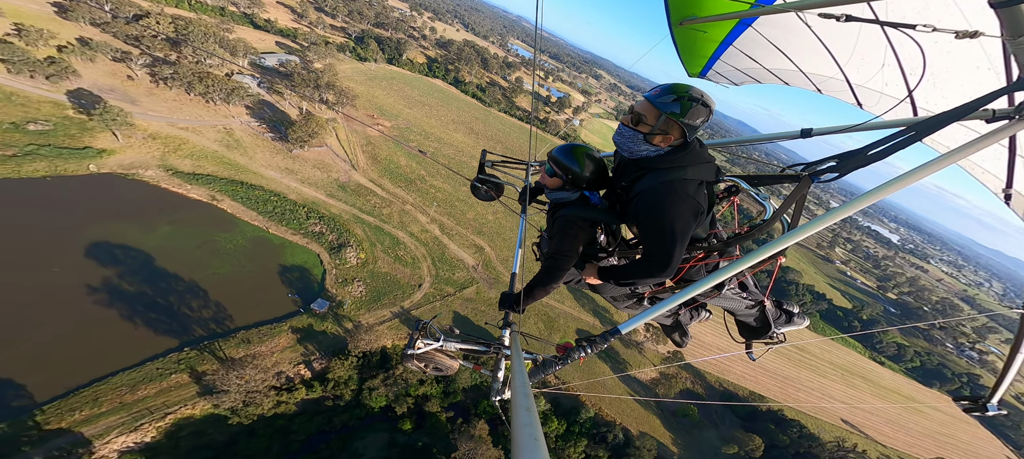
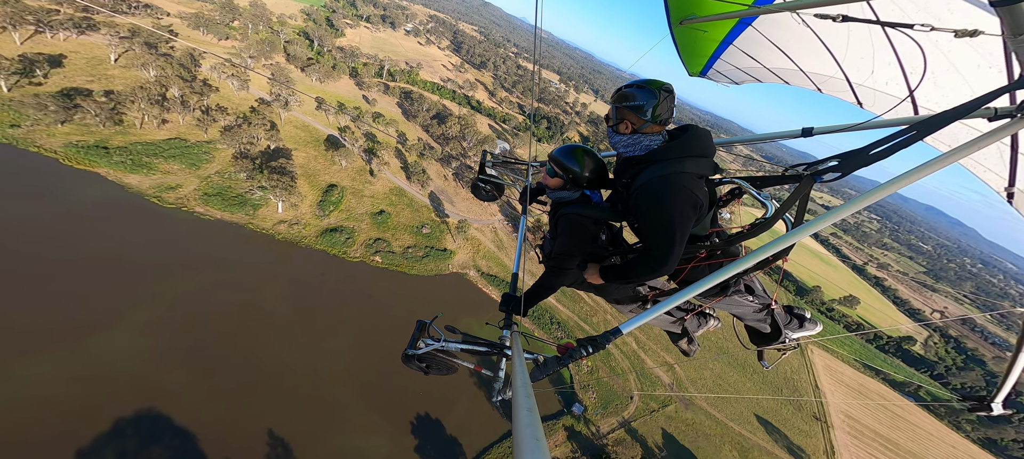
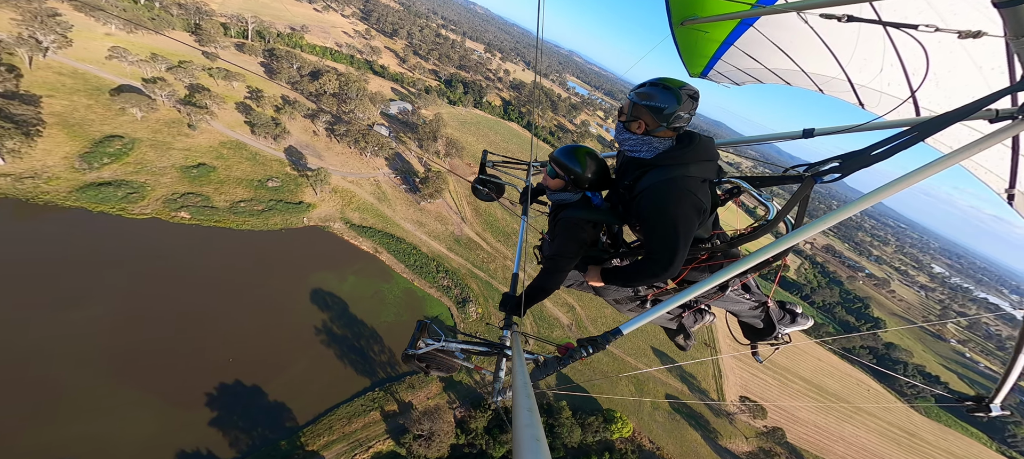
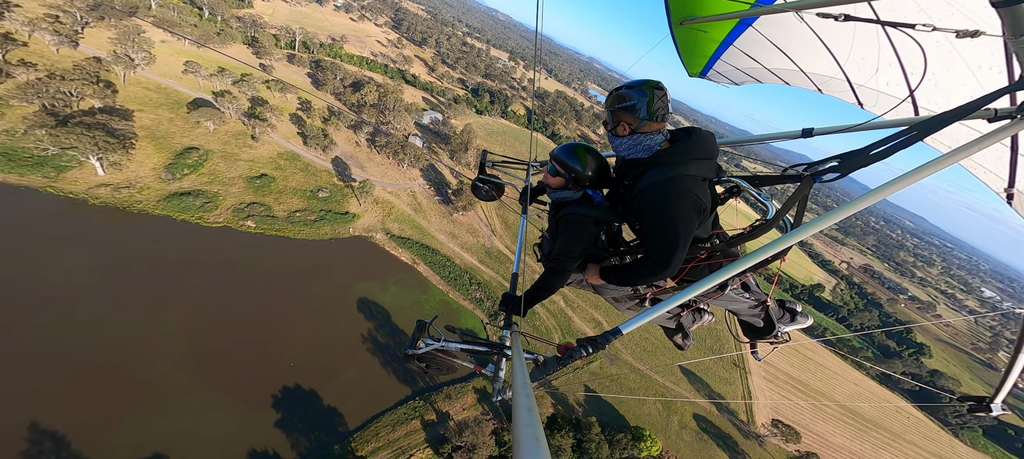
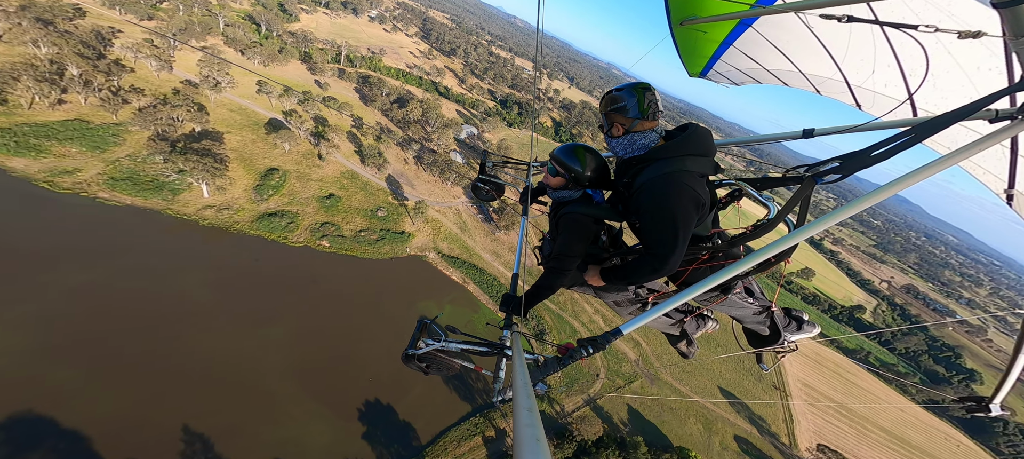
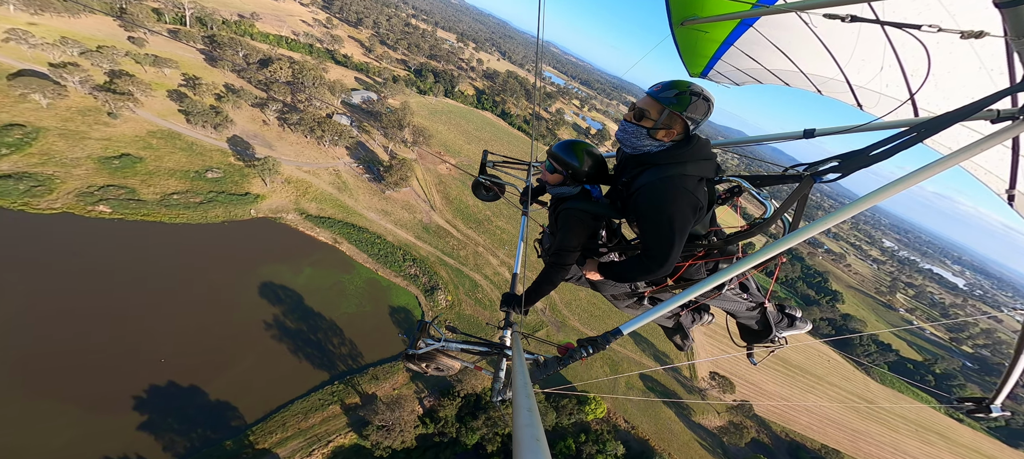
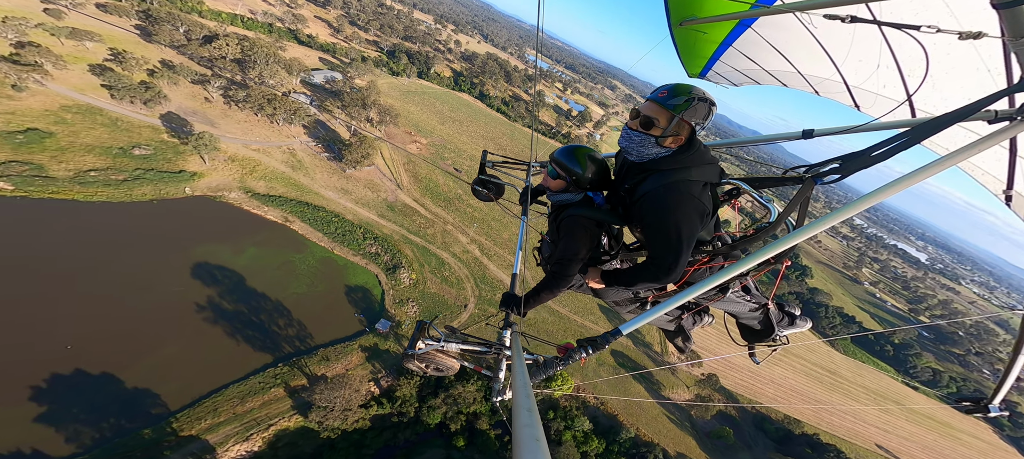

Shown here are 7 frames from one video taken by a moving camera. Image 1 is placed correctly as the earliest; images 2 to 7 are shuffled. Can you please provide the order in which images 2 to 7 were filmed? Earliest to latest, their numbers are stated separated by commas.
7, 6, 3, 4, 5, 2
